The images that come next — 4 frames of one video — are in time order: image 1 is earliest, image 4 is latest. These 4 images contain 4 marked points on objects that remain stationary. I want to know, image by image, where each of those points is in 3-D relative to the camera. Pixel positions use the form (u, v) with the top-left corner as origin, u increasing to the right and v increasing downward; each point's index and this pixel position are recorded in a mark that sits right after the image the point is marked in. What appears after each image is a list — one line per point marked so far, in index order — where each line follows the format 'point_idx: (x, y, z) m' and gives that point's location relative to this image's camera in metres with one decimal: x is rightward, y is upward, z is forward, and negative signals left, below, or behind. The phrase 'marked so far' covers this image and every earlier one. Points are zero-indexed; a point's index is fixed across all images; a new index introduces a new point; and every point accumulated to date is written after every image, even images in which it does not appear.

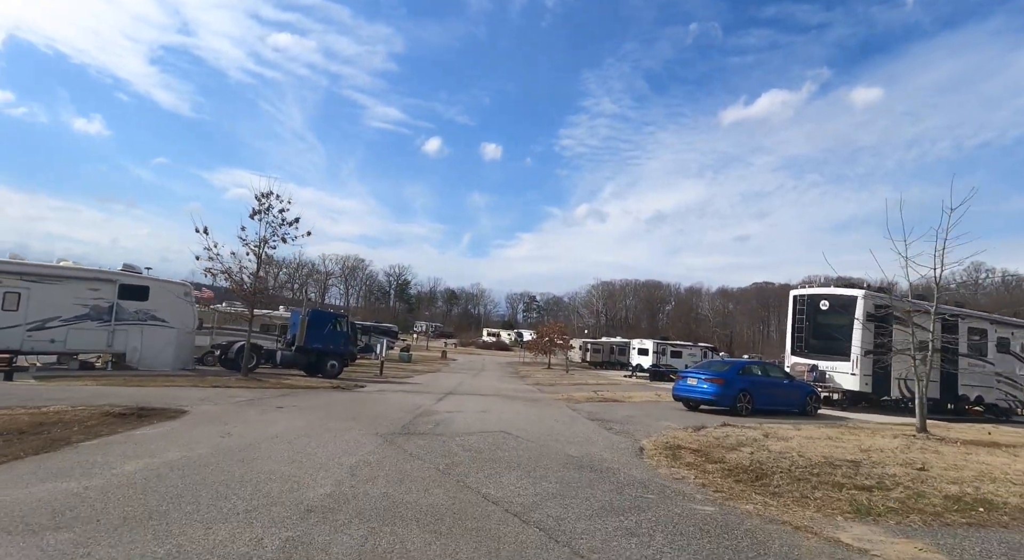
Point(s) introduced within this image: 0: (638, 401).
0: (+4.1, -4.0, +18.8) m
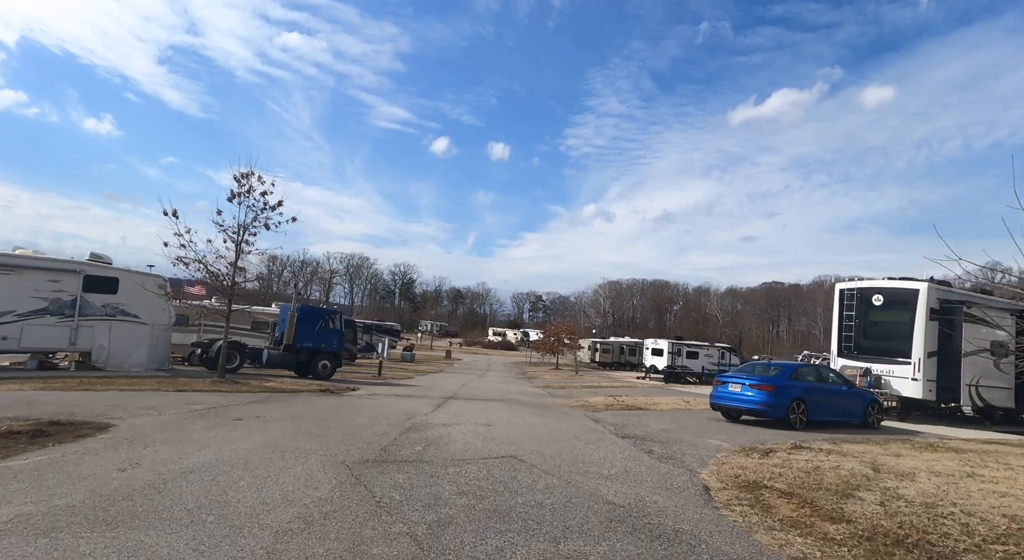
0: (+4.4, -3.7, +16.4) m
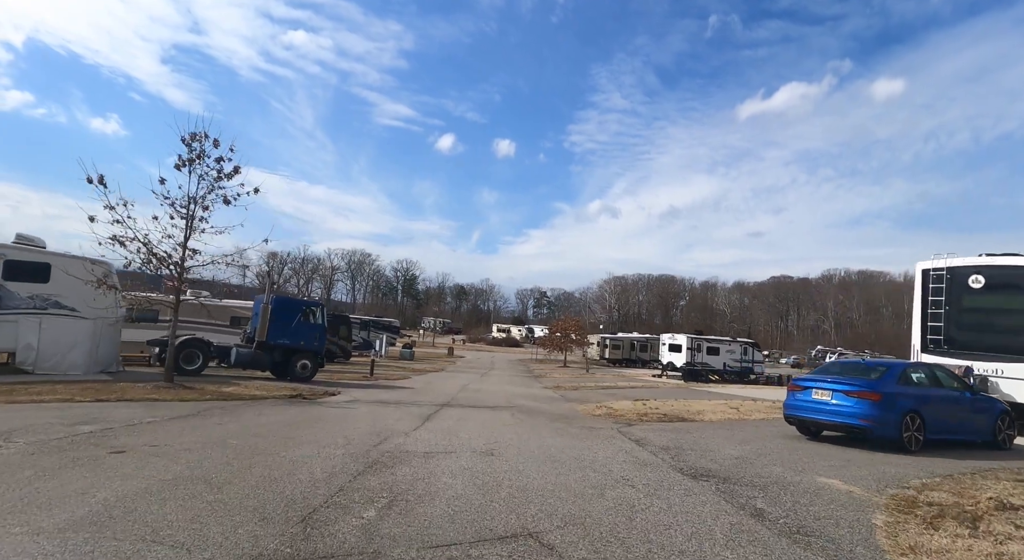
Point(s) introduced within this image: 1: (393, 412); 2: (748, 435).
0: (+4.6, -3.2, +13.0) m
1: (-2.9, -3.2, +13.9) m
2: (+4.3, -2.8, +10.5) m
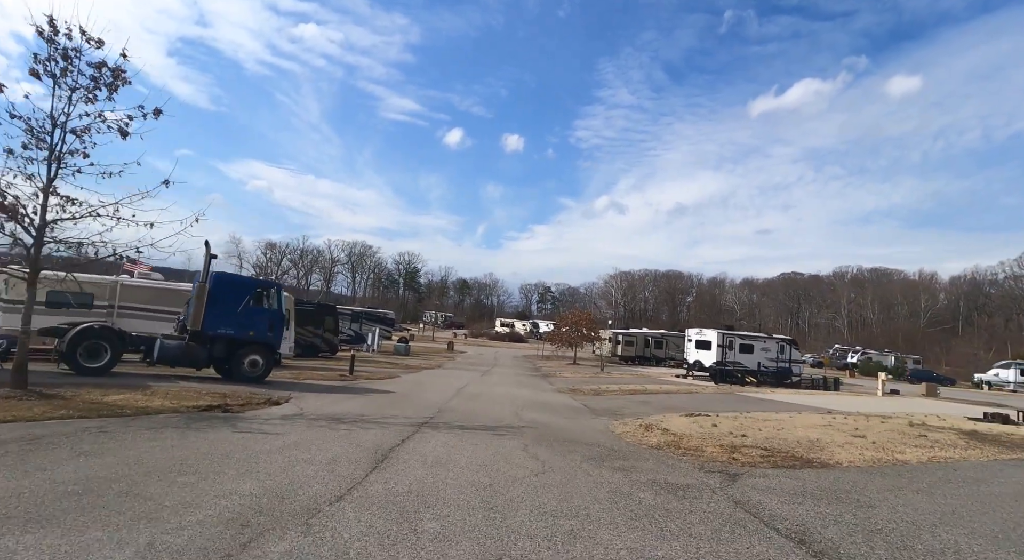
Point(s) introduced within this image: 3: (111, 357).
0: (+4.8, -2.5, +7.9) m
1: (-2.7, -2.5, +8.8) m
2: (+4.5, -2.2, +5.4) m
3: (-10.7, -2.1, +15.4) m
